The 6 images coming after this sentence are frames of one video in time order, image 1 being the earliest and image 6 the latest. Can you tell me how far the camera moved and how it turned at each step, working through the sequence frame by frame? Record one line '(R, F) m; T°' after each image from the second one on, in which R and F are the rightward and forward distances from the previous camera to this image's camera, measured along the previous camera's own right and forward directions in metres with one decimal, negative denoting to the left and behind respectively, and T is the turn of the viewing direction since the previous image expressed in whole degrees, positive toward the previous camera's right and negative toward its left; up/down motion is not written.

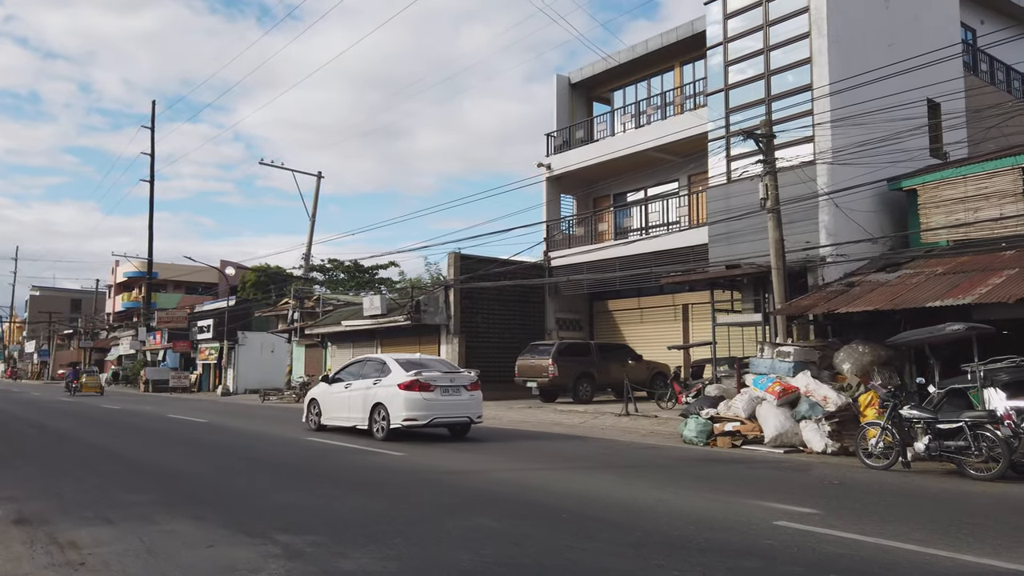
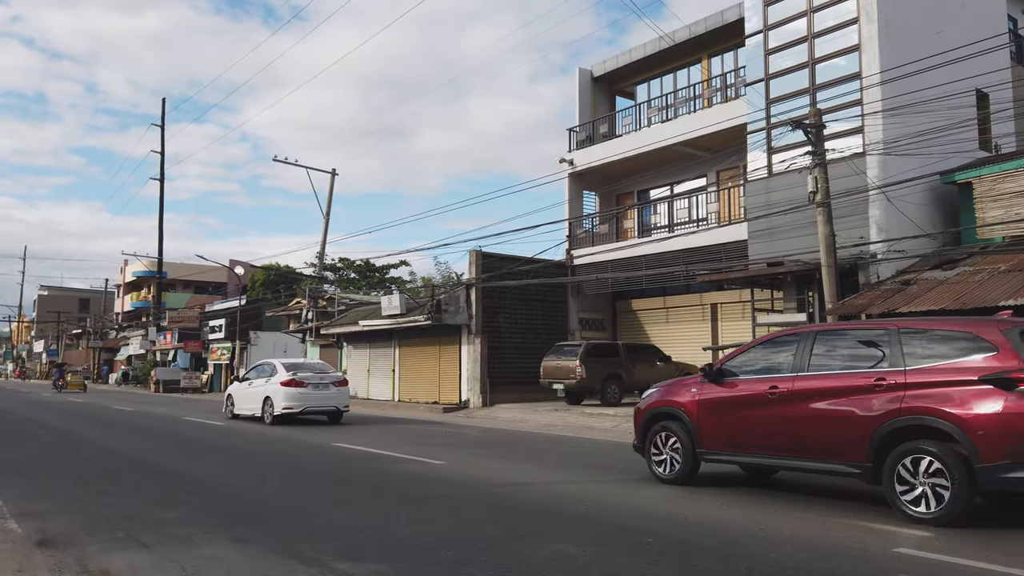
(-0.6, +0.7) m; 0°
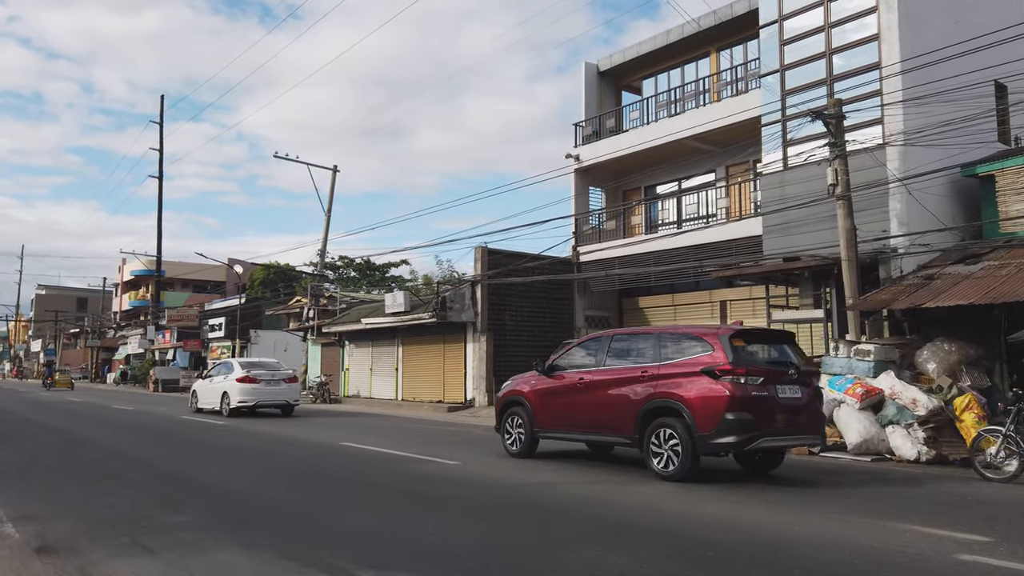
(-0.3, +0.4) m; 0°
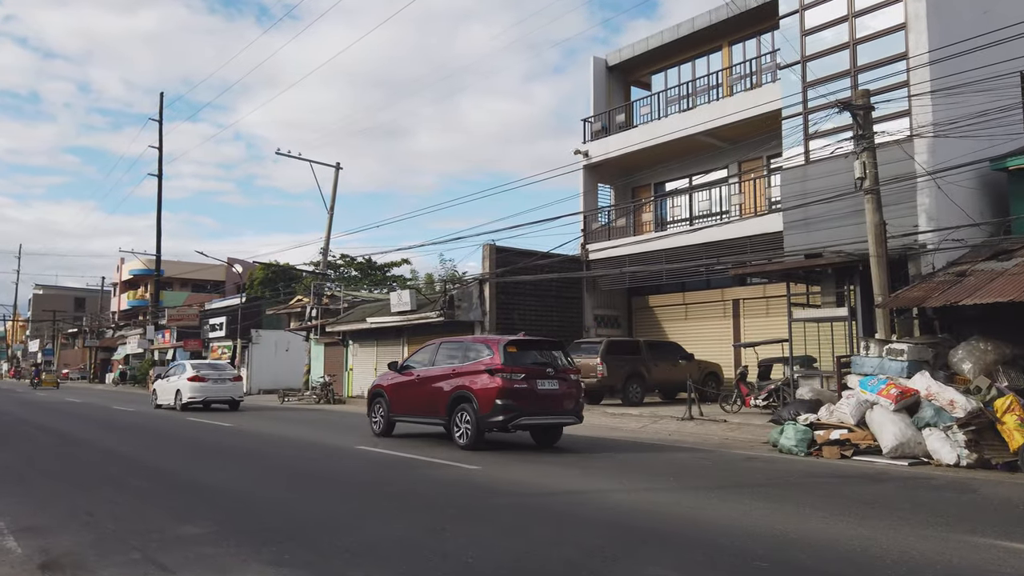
(-0.3, +0.5) m; 0°
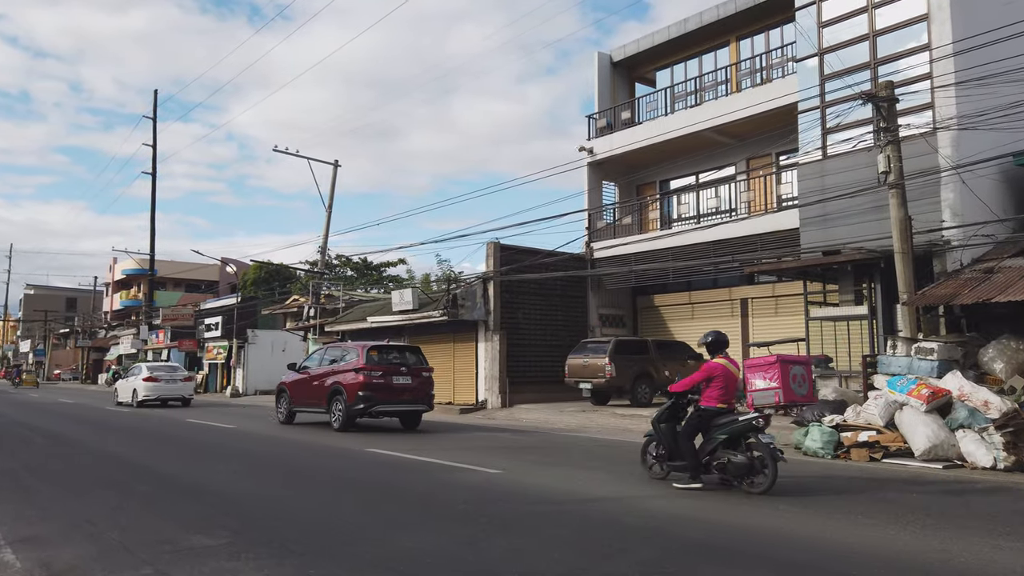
(-0.4, +0.5) m; +1°
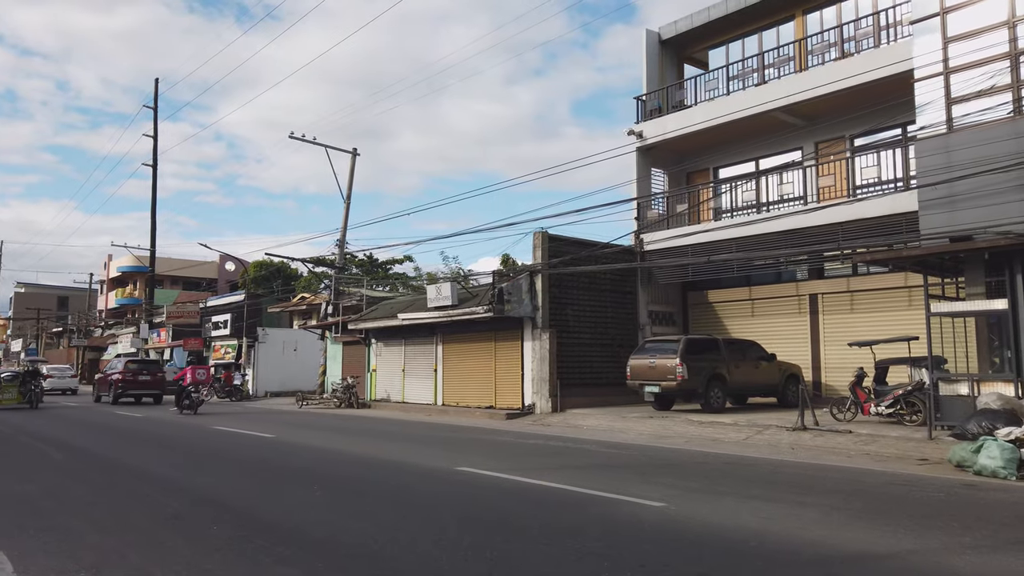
(-1.7, +2.1) m; +1°
